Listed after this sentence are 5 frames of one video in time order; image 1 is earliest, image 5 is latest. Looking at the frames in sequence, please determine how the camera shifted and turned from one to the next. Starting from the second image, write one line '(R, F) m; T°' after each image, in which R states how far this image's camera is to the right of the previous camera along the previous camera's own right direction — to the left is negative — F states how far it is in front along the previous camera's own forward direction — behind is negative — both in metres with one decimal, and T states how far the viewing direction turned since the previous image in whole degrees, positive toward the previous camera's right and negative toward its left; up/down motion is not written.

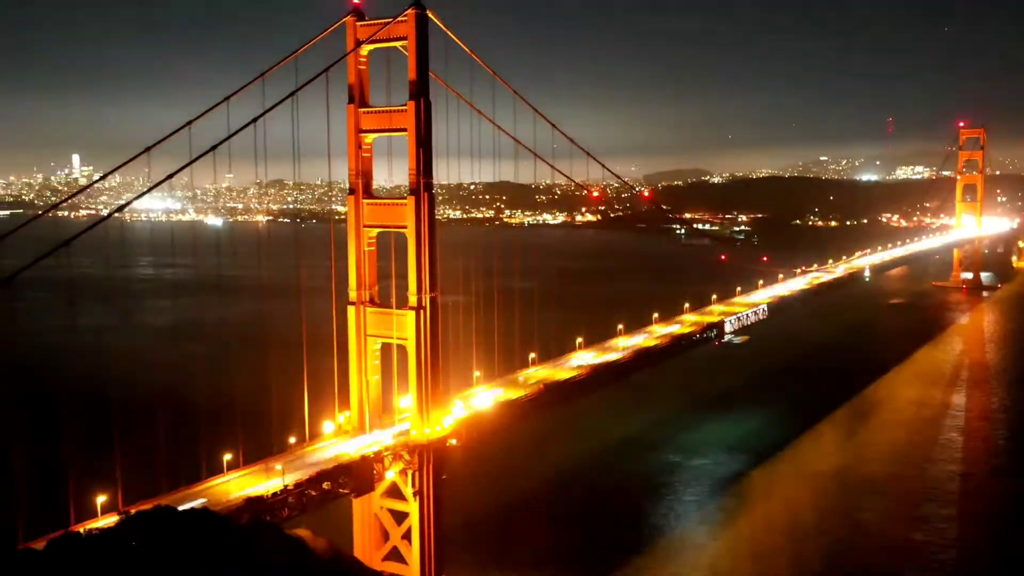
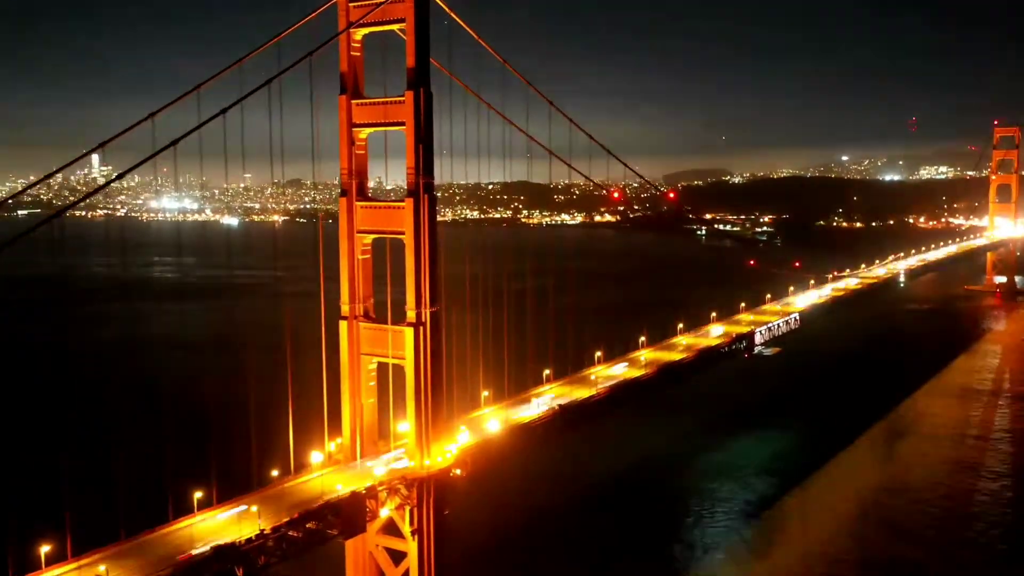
(+0.1, +1.0) m; -1°
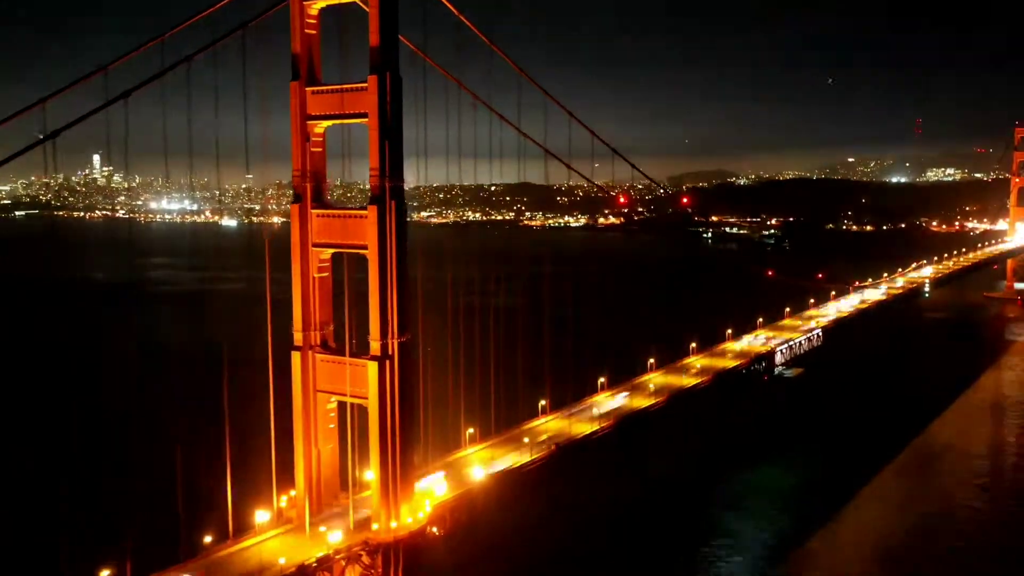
(+0.1, +1.3) m; 0°
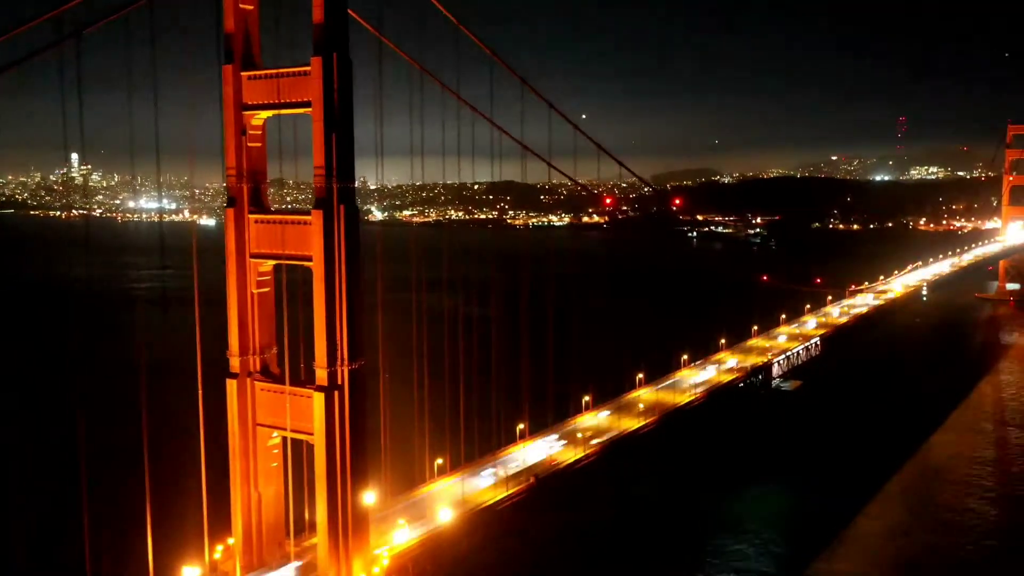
(+0.1, +0.9) m; +1°
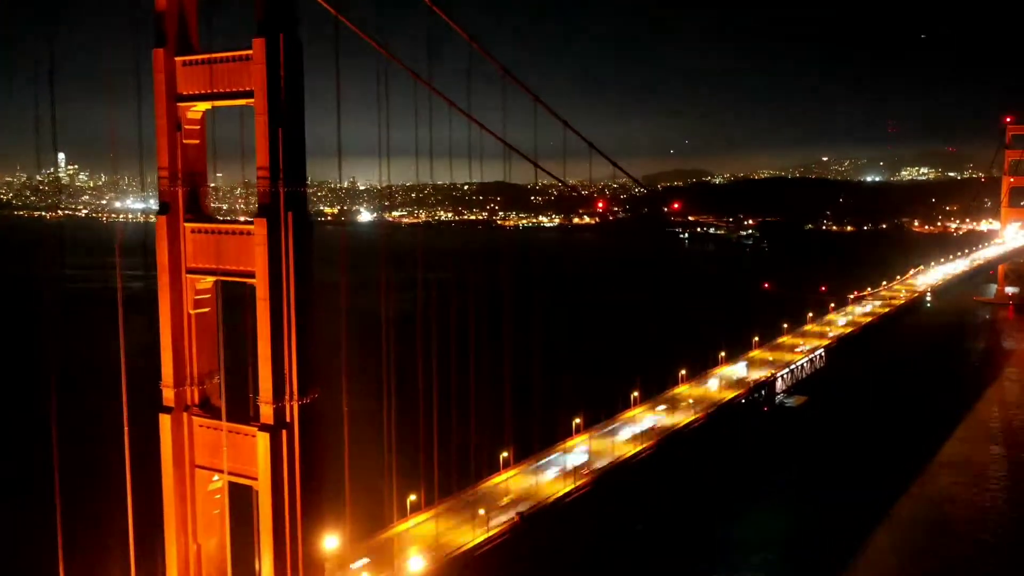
(+0.1, +0.8) m; +1°
